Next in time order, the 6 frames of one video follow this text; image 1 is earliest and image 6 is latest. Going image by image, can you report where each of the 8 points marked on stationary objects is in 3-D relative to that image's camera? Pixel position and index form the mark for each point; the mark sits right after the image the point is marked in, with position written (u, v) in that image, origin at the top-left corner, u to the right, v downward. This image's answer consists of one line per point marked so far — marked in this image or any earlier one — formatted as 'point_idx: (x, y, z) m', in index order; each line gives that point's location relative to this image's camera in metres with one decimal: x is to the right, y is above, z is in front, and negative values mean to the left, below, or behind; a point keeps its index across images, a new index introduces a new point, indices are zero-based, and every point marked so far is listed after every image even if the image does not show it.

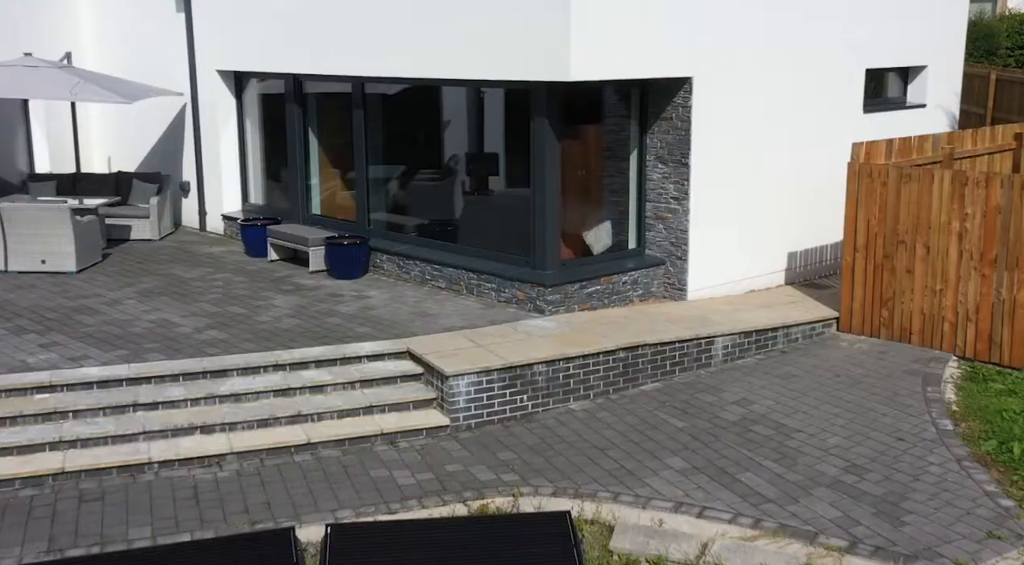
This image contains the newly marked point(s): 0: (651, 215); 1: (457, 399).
0: (+1.6, +0.8, +14.0) m
1: (-0.5, -1.0, +10.7) m
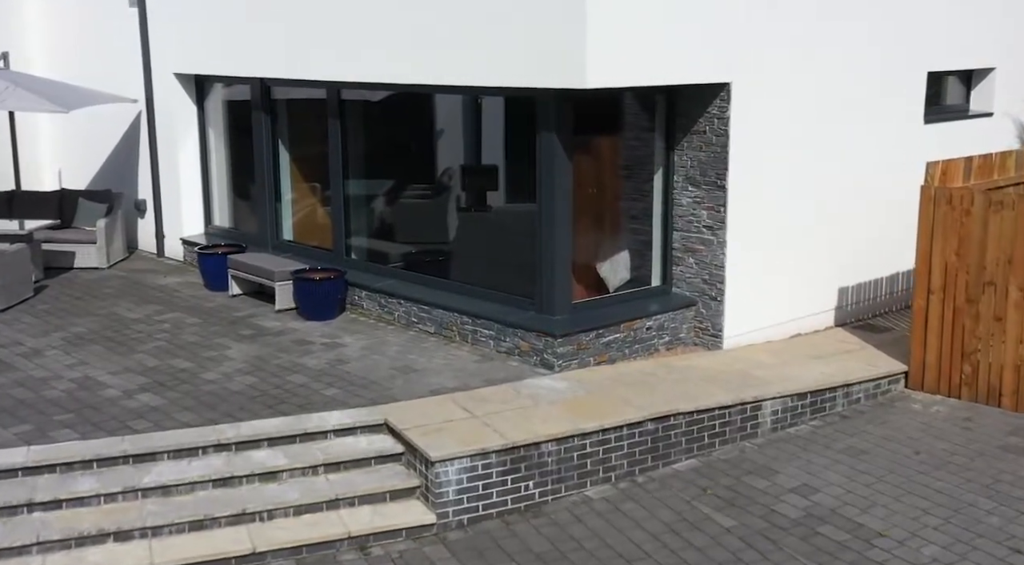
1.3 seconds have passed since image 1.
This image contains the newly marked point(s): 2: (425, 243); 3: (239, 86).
0: (+1.6, +0.3, +11.8) m
1: (-0.5, -1.4, +8.5) m
2: (-0.9, +0.4, +12.7) m
3: (-3.4, +2.4, +14.9) m
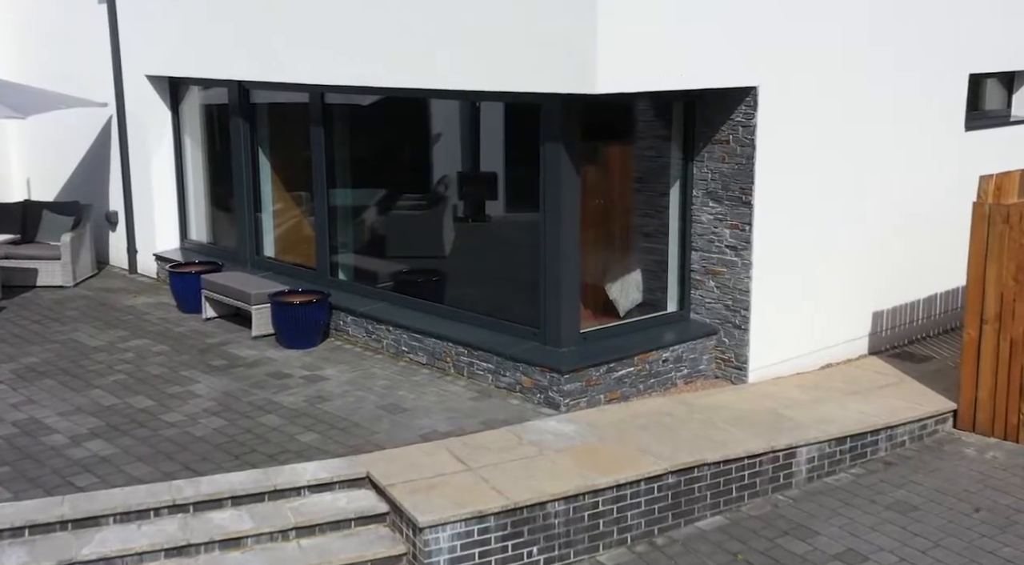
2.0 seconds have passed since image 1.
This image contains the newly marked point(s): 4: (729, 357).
0: (+1.6, +0.1, +10.6) m
1: (-0.5, -1.7, +7.3) m
2: (-0.9, +0.2, +11.5) m
3: (-3.3, +2.2, +13.7) m
4: (+1.9, -0.6, +10.4) m
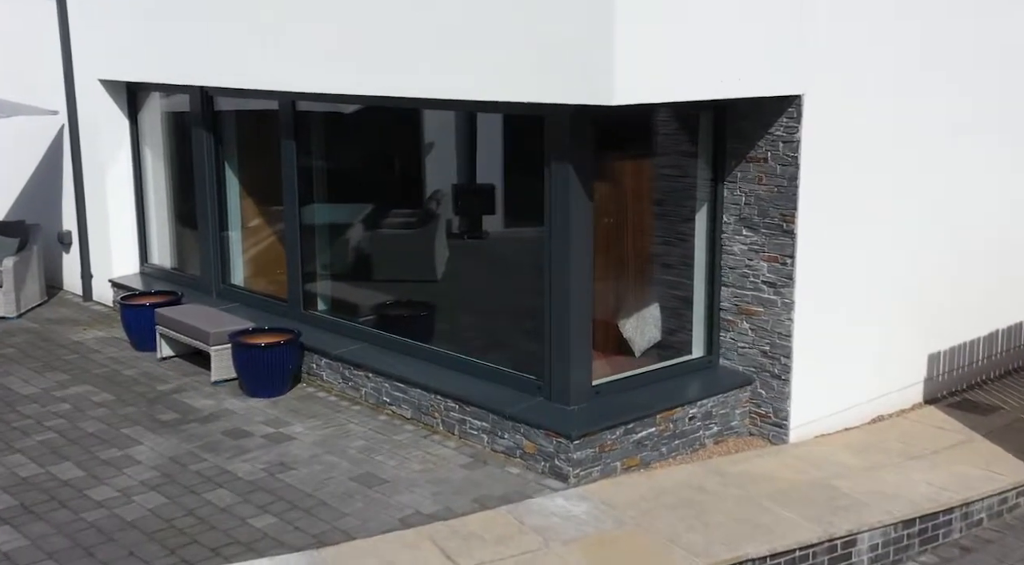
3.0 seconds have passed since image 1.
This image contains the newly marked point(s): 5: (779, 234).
0: (+1.6, -0.2, +9.0) m
1: (-0.5, -2.0, +5.7) m
2: (-0.9, -0.1, +10.0) m
3: (-3.4, +1.9, +12.2) m
4: (+1.9, -0.9, +8.9) m
5: (+1.9, +0.3, +8.7) m
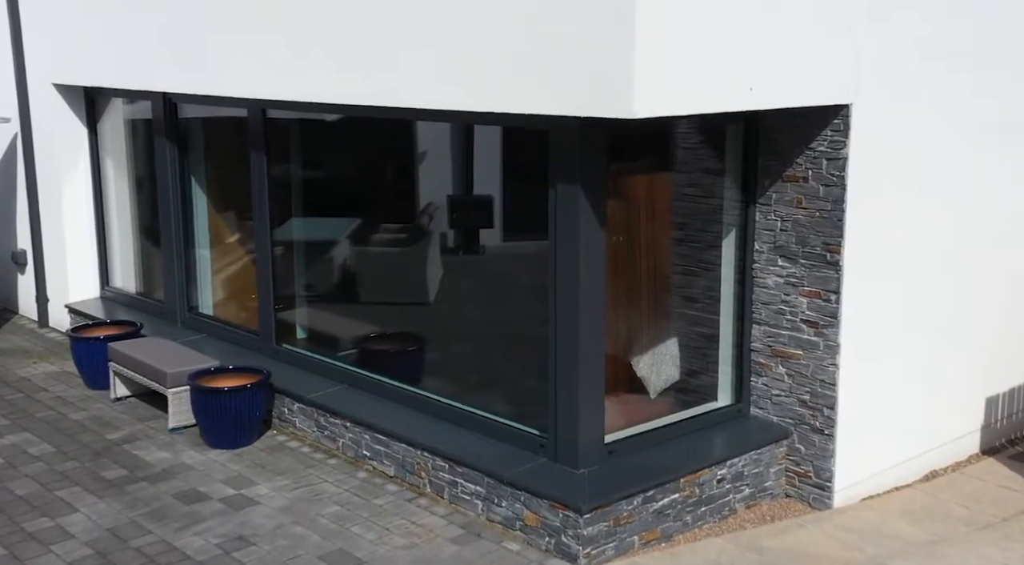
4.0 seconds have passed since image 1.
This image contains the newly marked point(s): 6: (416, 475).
0: (+1.6, -0.4, +7.8) m
1: (-0.5, -2.2, +4.5) m
2: (-0.9, -0.3, +8.8) m
3: (-3.4, +1.6, +10.9) m
4: (+1.9, -1.2, +7.7) m
5: (+1.9, +0.1, +7.4) m
6: (-0.6, -1.2, +7.7) m
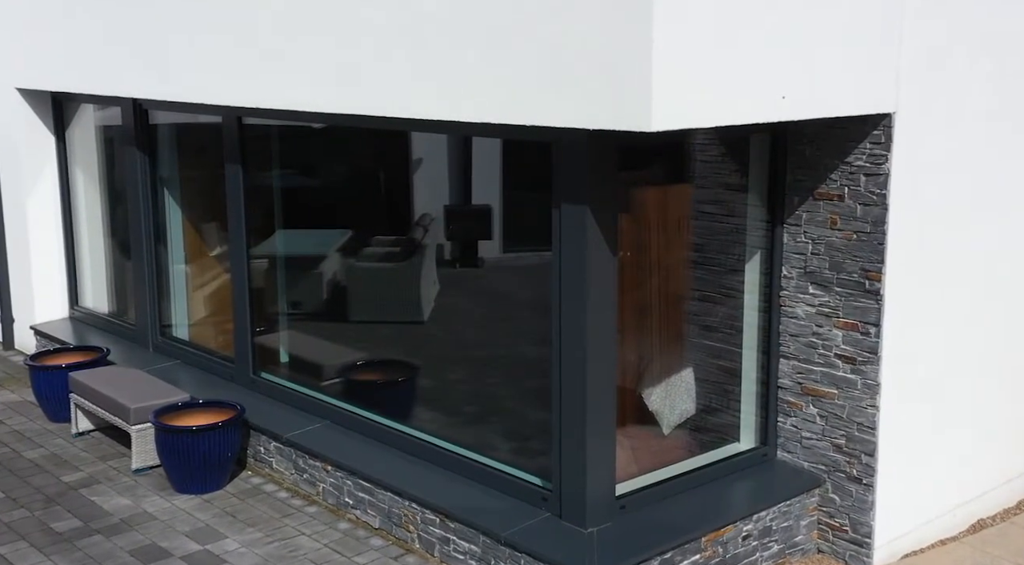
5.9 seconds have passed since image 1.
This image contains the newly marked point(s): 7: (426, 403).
0: (+1.6, -0.6, +7.0) m
1: (-0.5, -2.4, +3.7) m
2: (-0.9, -0.5, +8.0) m
3: (-3.4, +1.5, +10.1) m
4: (+1.8, -1.4, +6.8) m
5: (+1.9, -0.1, +6.6) m
6: (-0.6, -1.4, +6.9) m
7: (-0.6, -0.8, +7.5) m
